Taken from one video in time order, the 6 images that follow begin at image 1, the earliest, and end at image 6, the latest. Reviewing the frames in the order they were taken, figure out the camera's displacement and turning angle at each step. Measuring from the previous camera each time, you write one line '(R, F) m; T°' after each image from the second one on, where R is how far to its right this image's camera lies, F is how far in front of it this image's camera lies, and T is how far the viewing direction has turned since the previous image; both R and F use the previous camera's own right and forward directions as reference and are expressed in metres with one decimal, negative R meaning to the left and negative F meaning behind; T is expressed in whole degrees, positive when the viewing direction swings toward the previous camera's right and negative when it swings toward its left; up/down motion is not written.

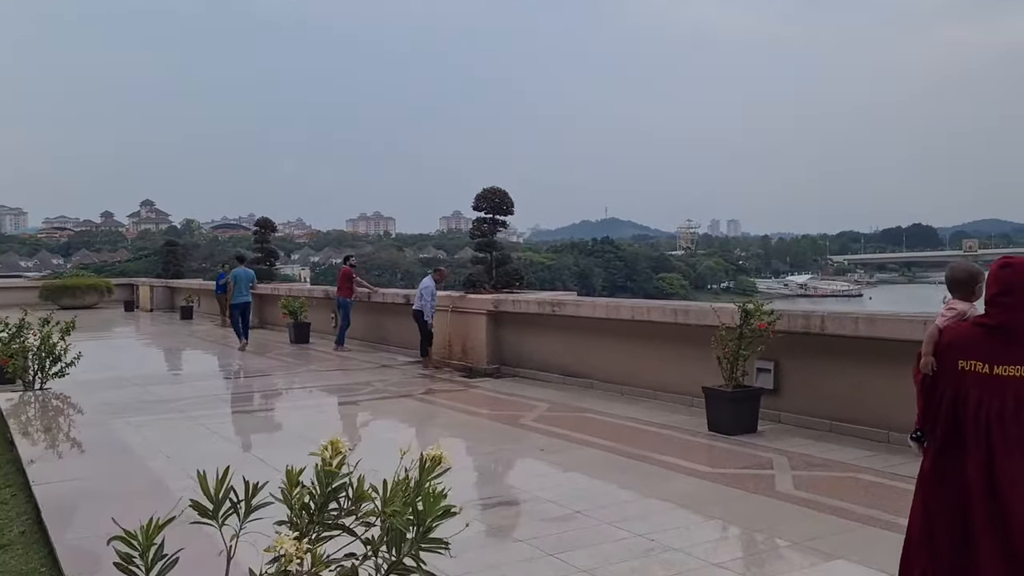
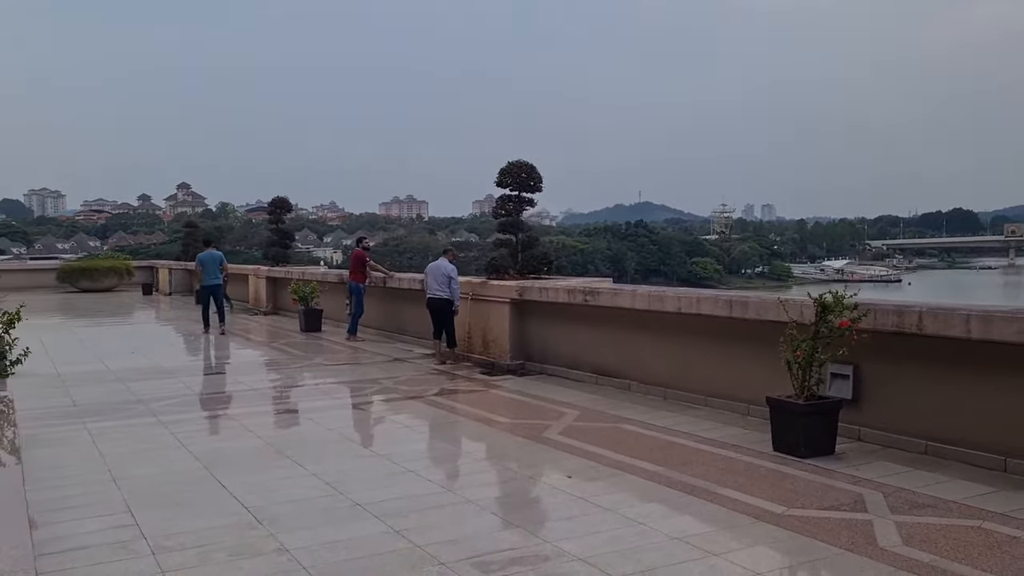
(+0.1, +1.3) m; -2°
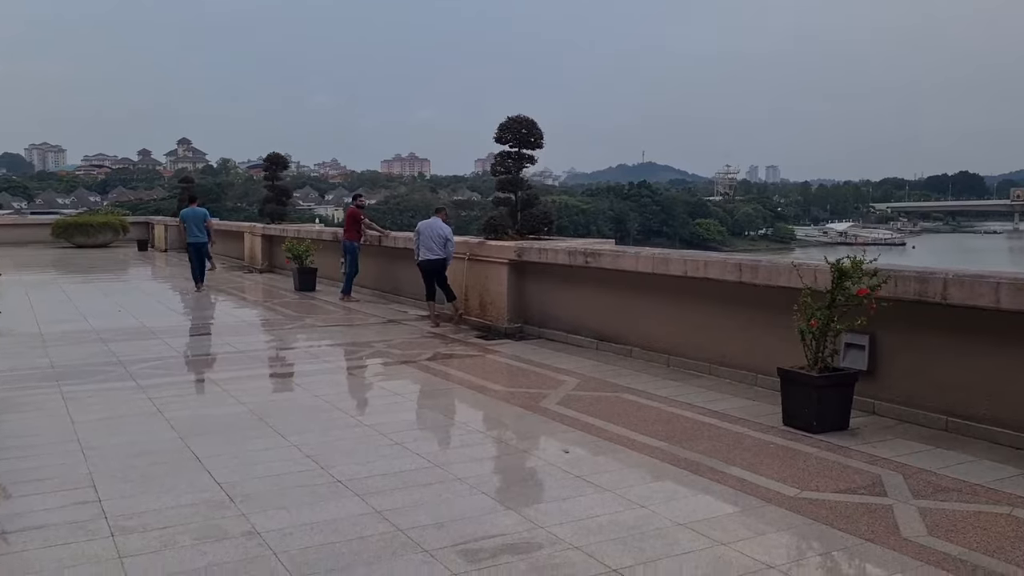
(0.0, +0.4) m; 0°
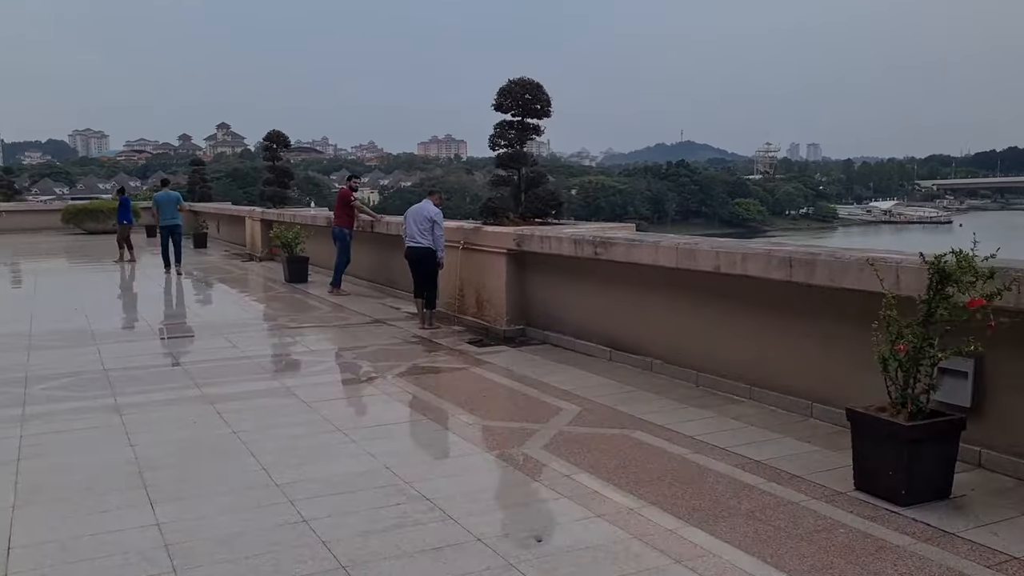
(+0.4, +1.6) m; -2°
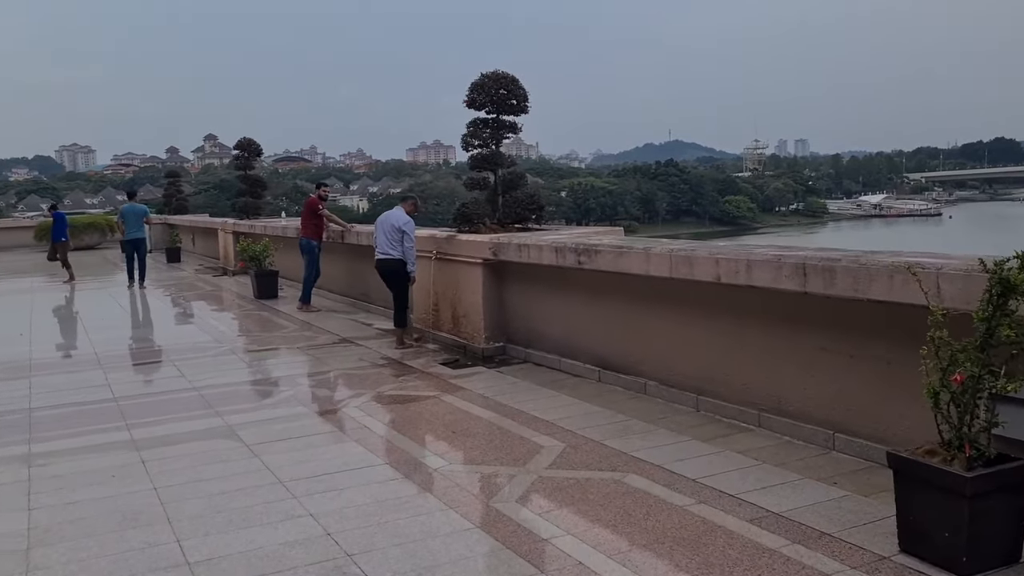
(+0.1, +0.8) m; 0°
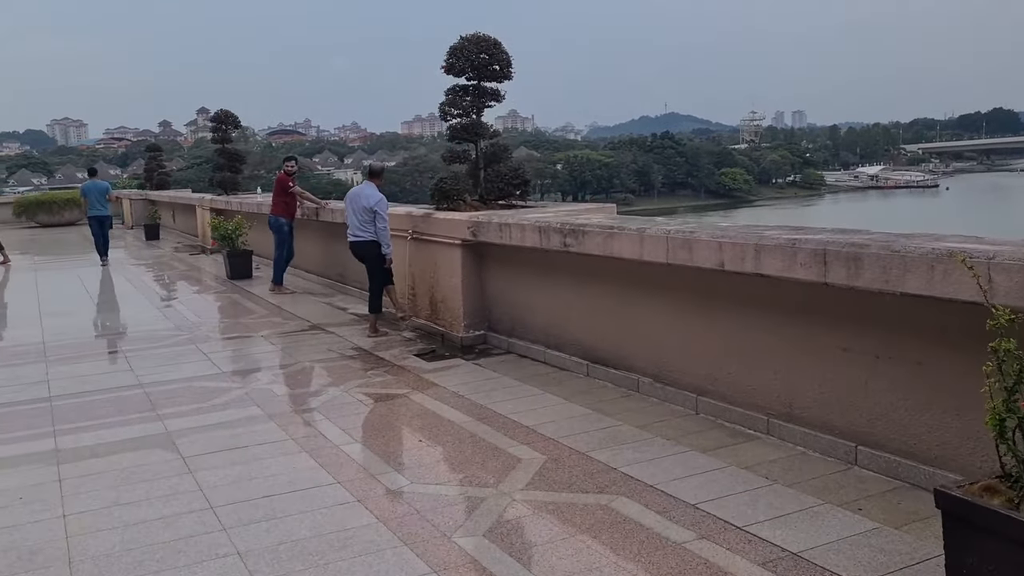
(+0.1, +0.7) m; 0°
